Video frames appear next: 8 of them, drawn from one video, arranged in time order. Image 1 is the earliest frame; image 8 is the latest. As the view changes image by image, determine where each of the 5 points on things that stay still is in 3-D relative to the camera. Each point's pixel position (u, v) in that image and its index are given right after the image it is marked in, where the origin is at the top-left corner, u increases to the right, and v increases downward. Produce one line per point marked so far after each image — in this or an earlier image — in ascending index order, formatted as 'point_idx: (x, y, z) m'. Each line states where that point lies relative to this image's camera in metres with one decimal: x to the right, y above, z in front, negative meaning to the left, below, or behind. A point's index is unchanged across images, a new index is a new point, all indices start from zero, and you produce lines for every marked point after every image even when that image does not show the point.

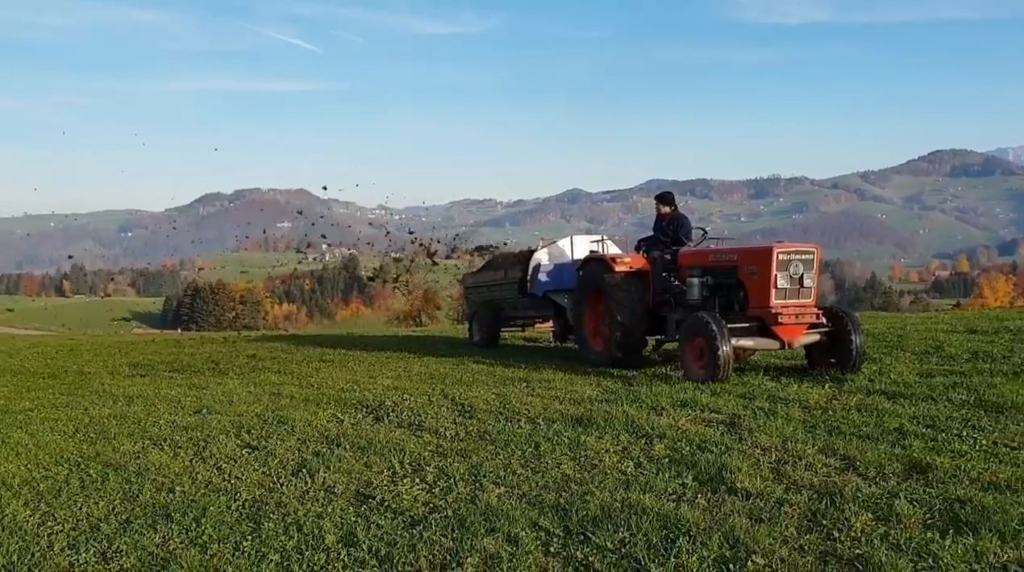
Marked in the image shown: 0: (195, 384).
0: (-5.0, -1.2, +13.0) m
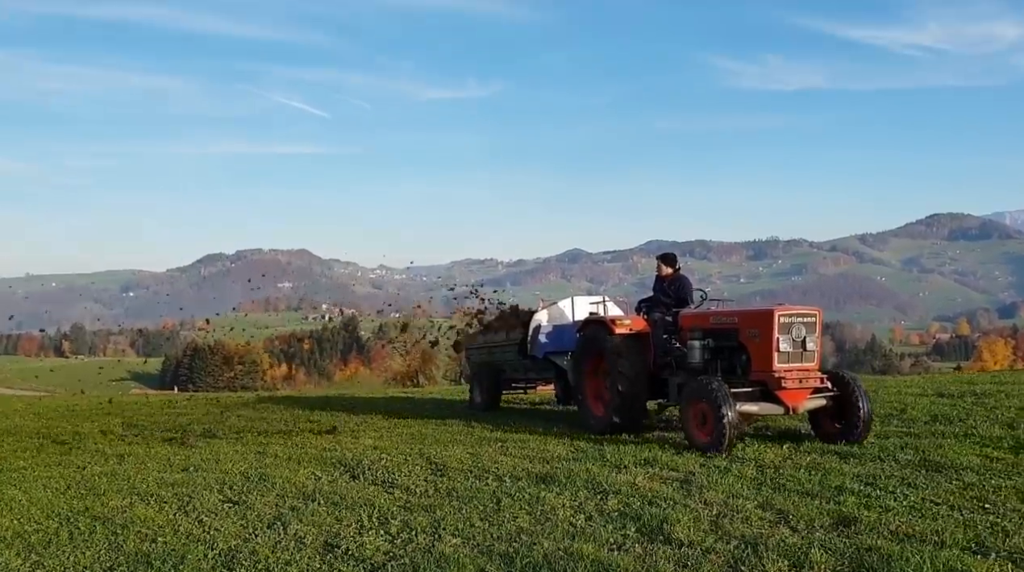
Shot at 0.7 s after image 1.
0: (-5.1, -2.1, +13.0) m
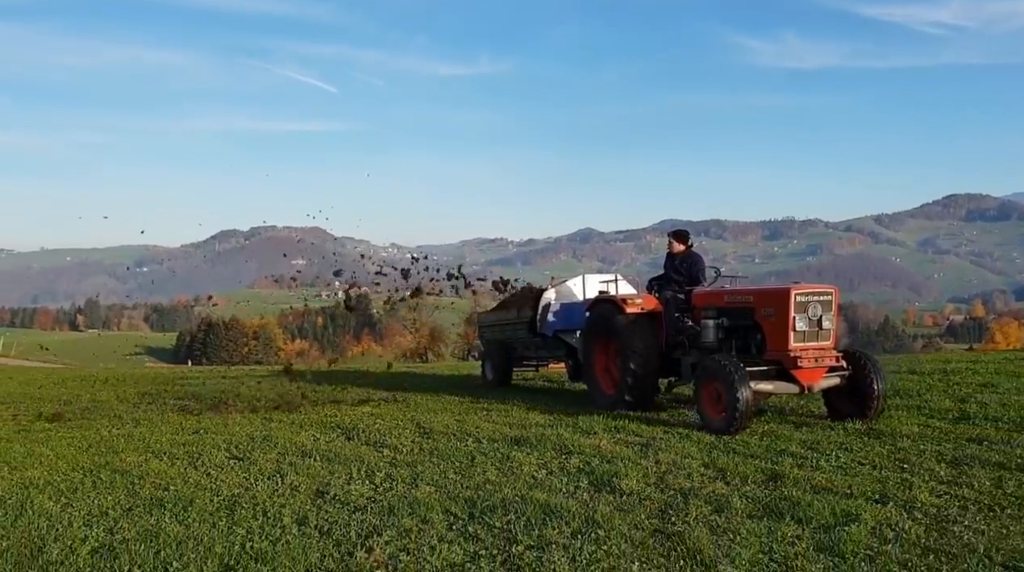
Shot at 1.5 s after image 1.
0: (-4.8, -1.6, +12.2) m
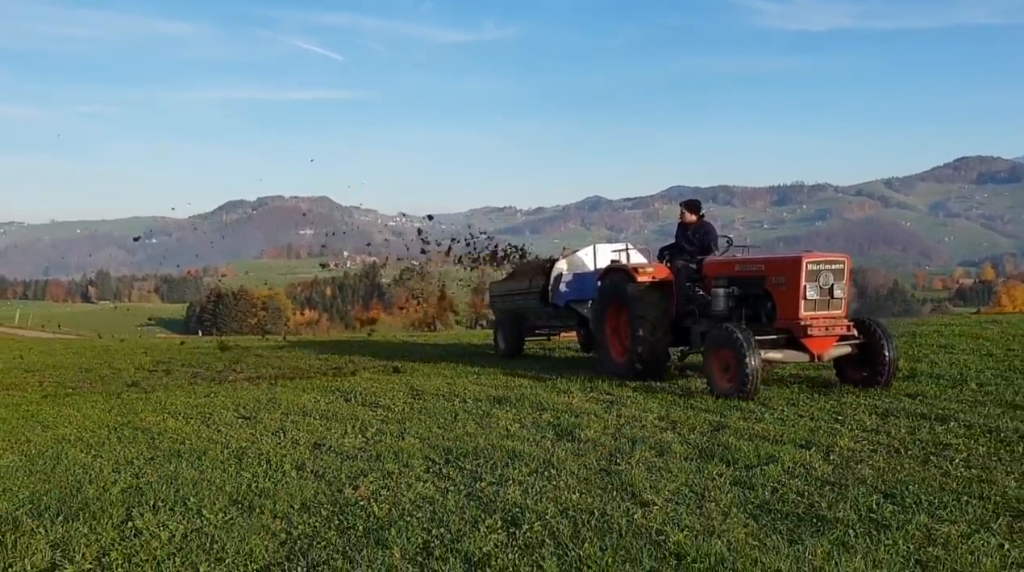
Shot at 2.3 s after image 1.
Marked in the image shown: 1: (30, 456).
0: (-4.4, -1.4, +12.8) m
1: (-3.7, -1.4, +7.2) m
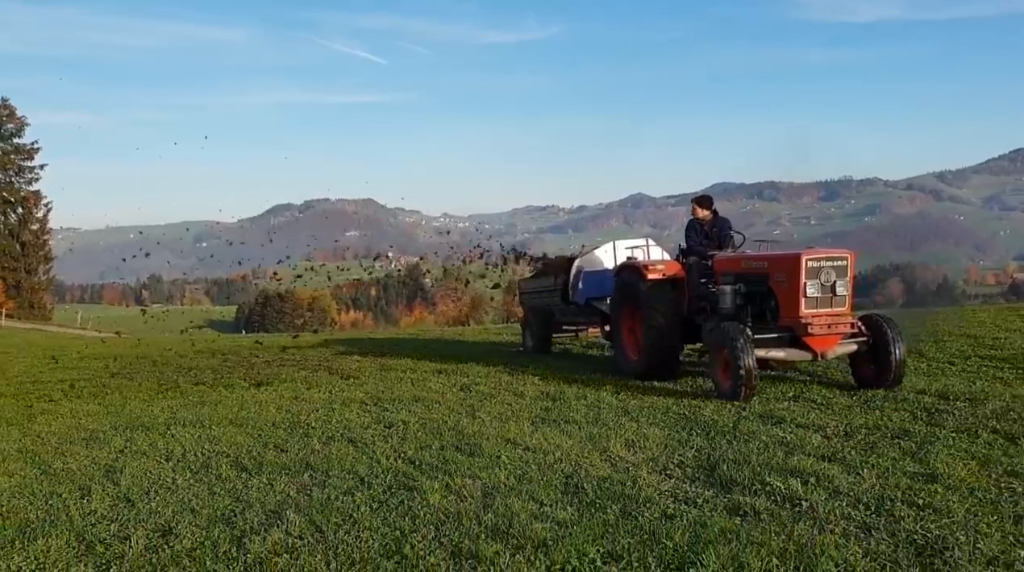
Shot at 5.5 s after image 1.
0: (-5.0, -1.3, +15.4) m
1: (-4.7, -1.3, +9.8) m
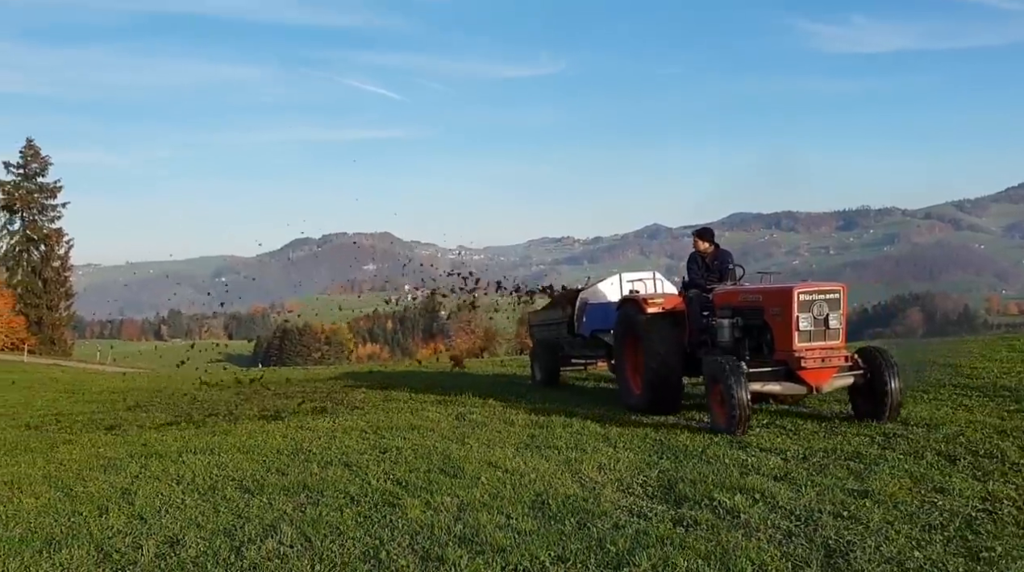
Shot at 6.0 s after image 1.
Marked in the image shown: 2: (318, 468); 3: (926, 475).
0: (-5.0, -2.0, +16.0) m
1: (-4.7, -1.8, +10.4) m
2: (-1.6, -1.5, +7.0) m
3: (+2.7, -1.2, +5.6) m
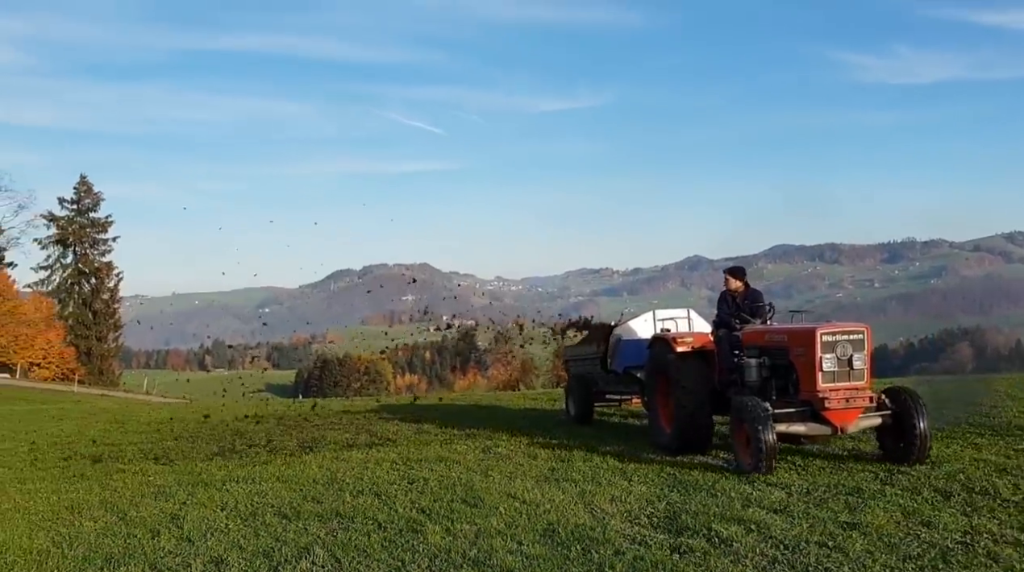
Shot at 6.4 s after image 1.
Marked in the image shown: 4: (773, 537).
0: (-4.4, -2.7, +16.7) m
1: (-4.4, -2.3, +11.0) m
2: (-1.4, -1.9, +7.5) m
3: (+2.8, -1.6, +5.9) m
4: (+1.6, -1.5, +5.2) m
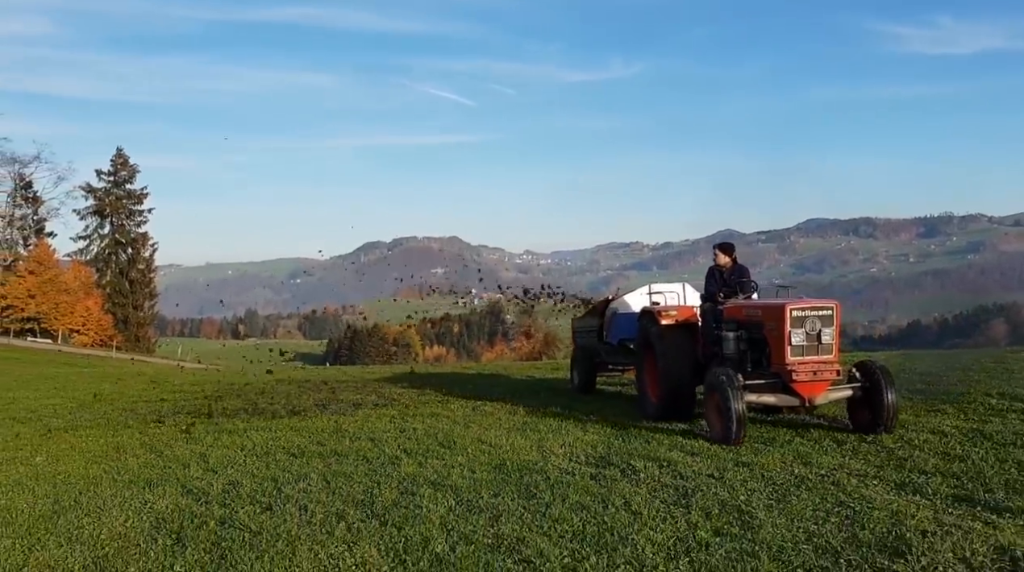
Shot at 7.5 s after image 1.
0: (-4.4, -2.1, +18.2) m
1: (-4.6, -1.9, +12.5) m
2: (-1.7, -1.6, +8.9) m
3: (+2.5, -1.4, +7.2) m
4: (+1.2, -1.4, +6.5) m
